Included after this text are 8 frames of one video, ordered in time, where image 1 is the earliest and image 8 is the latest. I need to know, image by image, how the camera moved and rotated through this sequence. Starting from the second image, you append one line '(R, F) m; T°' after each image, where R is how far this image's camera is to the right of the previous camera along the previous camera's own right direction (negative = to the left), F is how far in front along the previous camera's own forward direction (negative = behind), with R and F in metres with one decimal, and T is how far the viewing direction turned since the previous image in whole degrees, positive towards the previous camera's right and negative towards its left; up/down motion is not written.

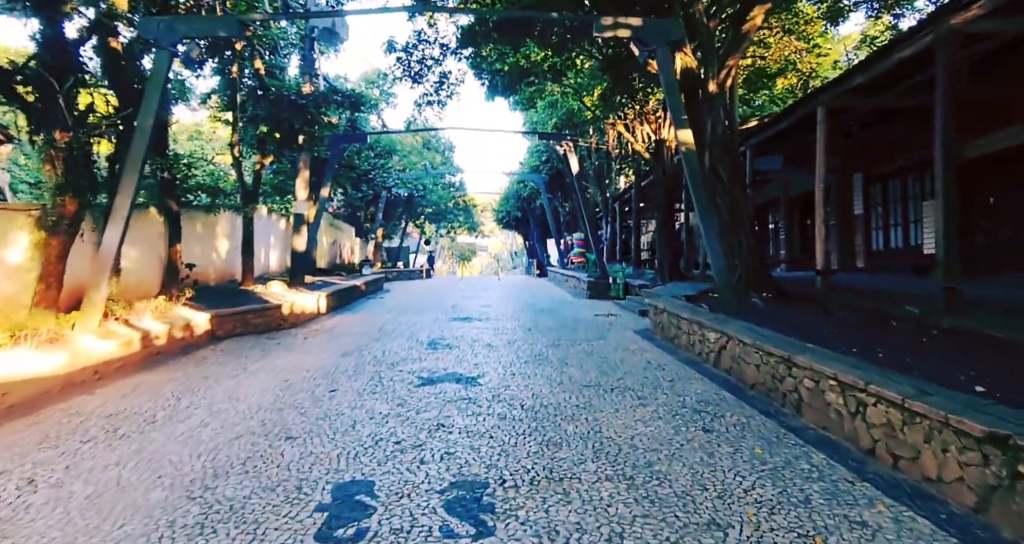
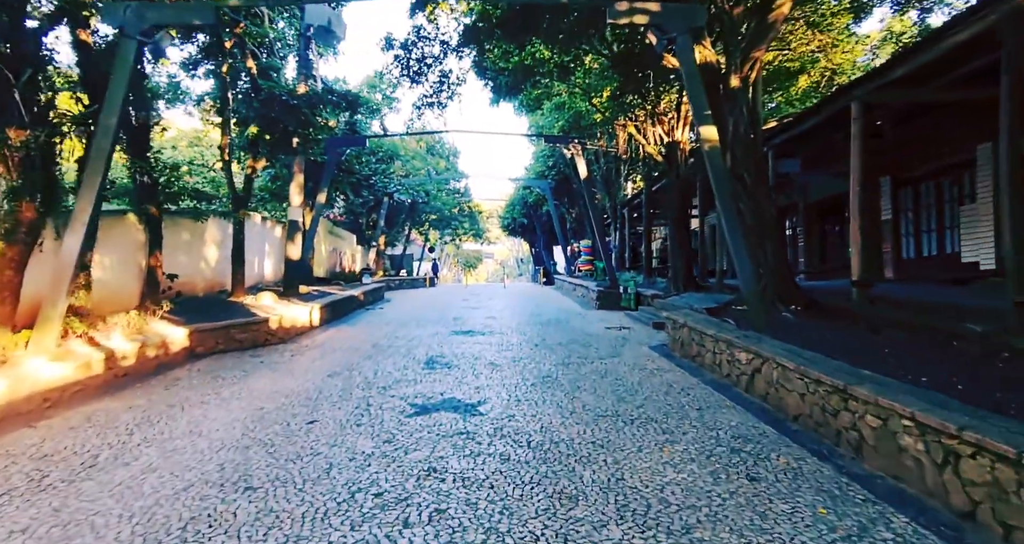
(0.0, +0.7) m; -1°
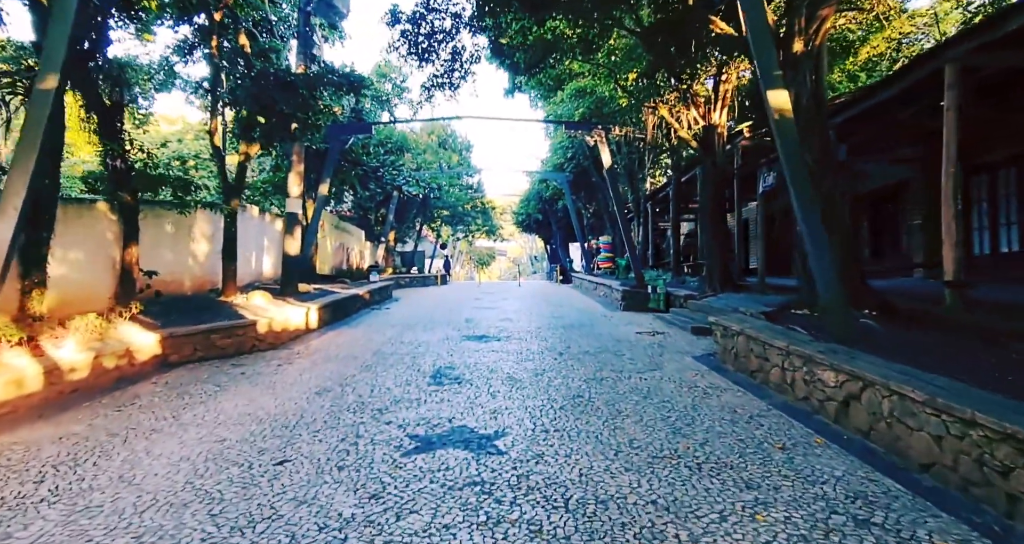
(-0.1, +1.1) m; -1°
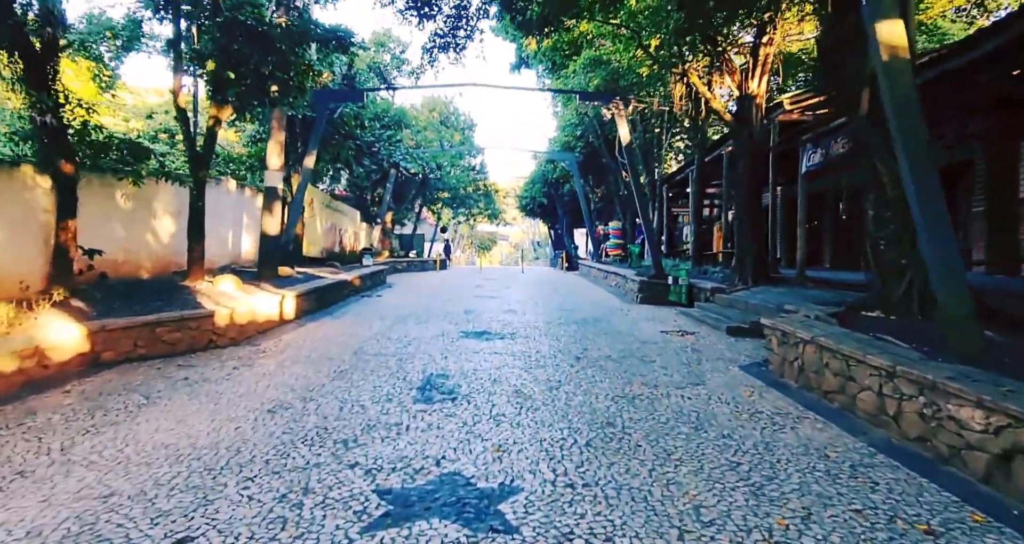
(-0.1, +1.3) m; 0°
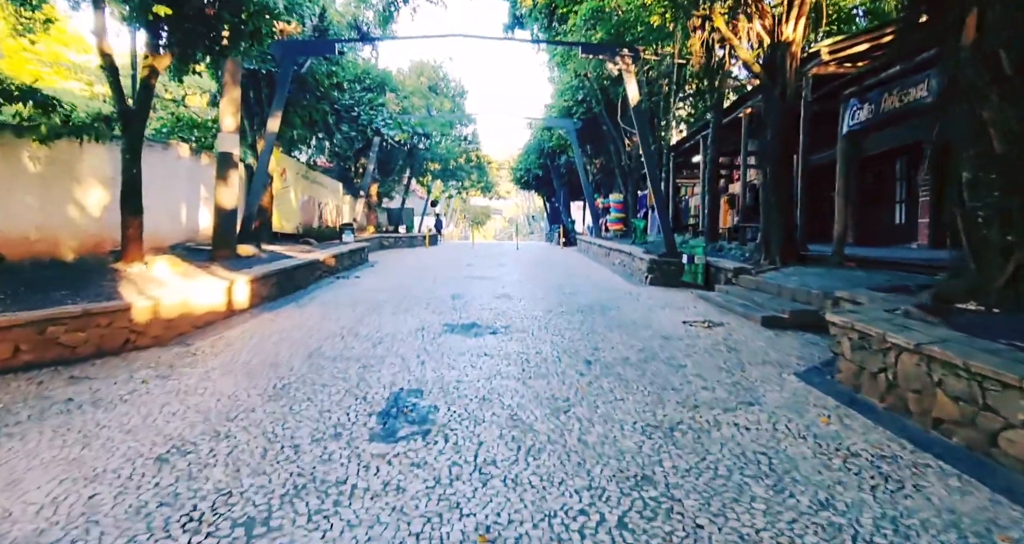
(0.0, +1.4) m; +1°
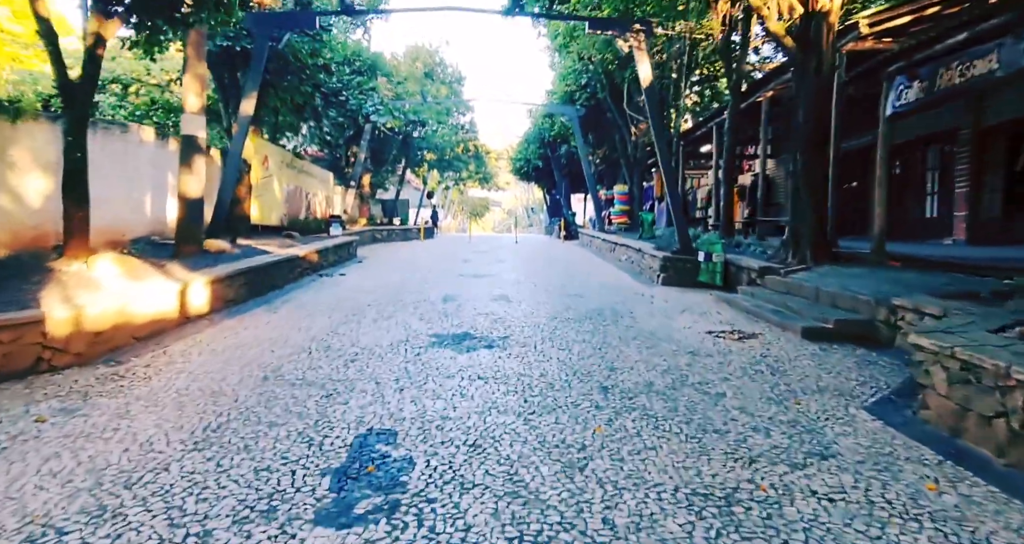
(0.0, +1.0) m; 0°
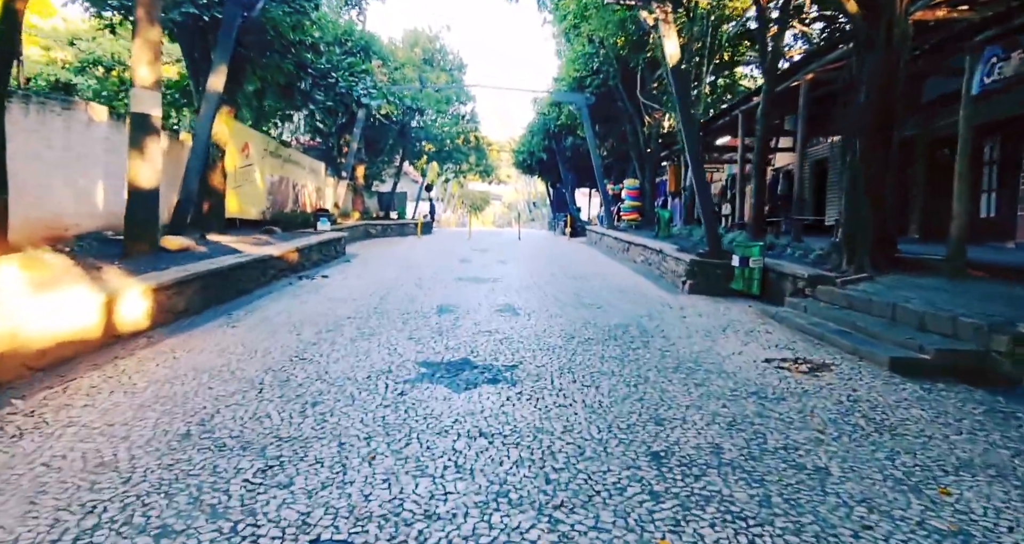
(-0.1, +1.2) m; 0°
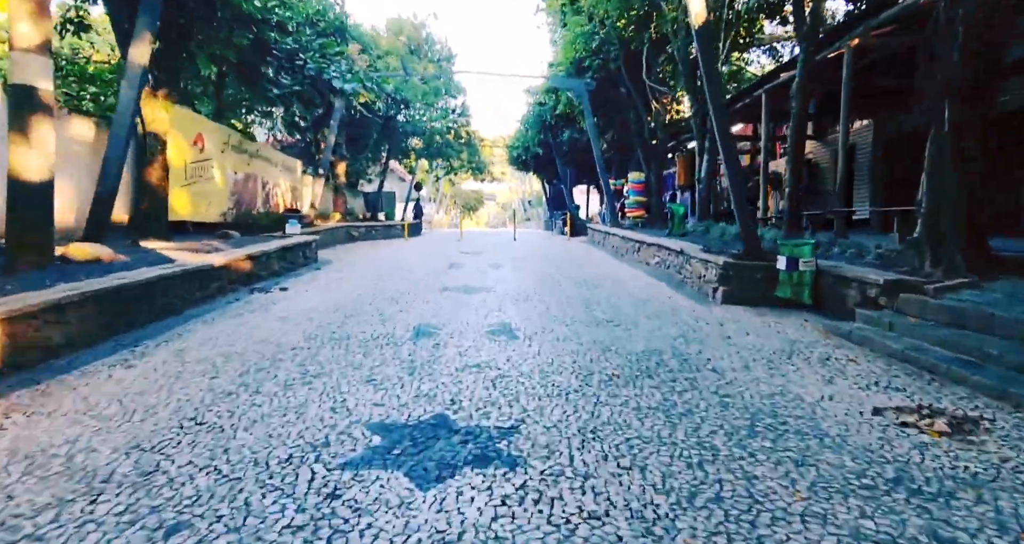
(0.0, +1.6) m; 0°
